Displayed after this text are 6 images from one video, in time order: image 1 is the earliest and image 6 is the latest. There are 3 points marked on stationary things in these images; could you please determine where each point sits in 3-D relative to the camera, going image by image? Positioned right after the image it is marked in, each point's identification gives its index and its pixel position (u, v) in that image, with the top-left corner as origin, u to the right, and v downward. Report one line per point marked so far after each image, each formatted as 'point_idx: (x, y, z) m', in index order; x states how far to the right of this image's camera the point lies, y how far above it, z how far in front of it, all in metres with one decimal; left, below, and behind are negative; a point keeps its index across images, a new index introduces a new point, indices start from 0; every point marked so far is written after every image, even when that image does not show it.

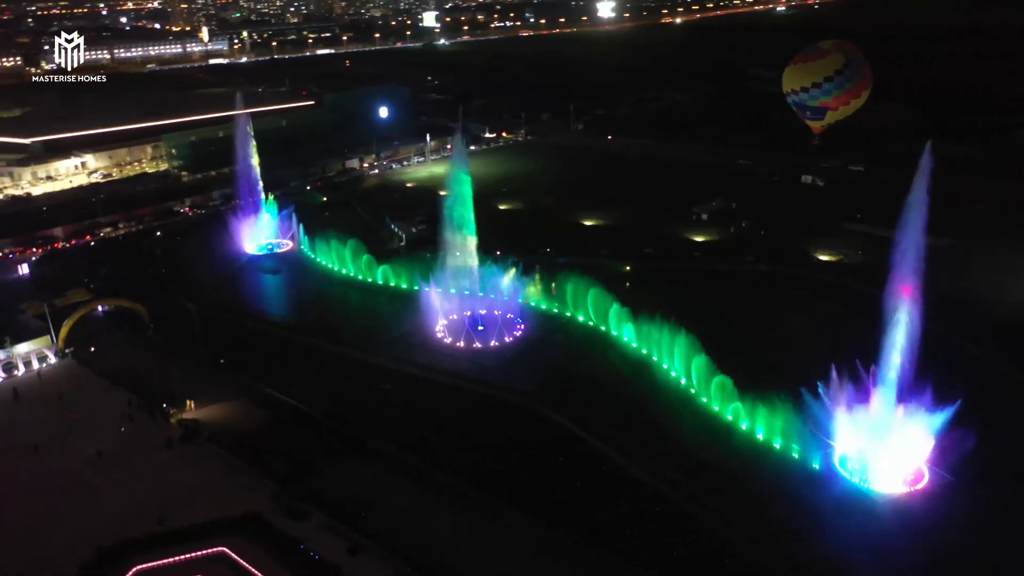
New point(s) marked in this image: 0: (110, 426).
0: (-4.9, -1.7, +9.1) m
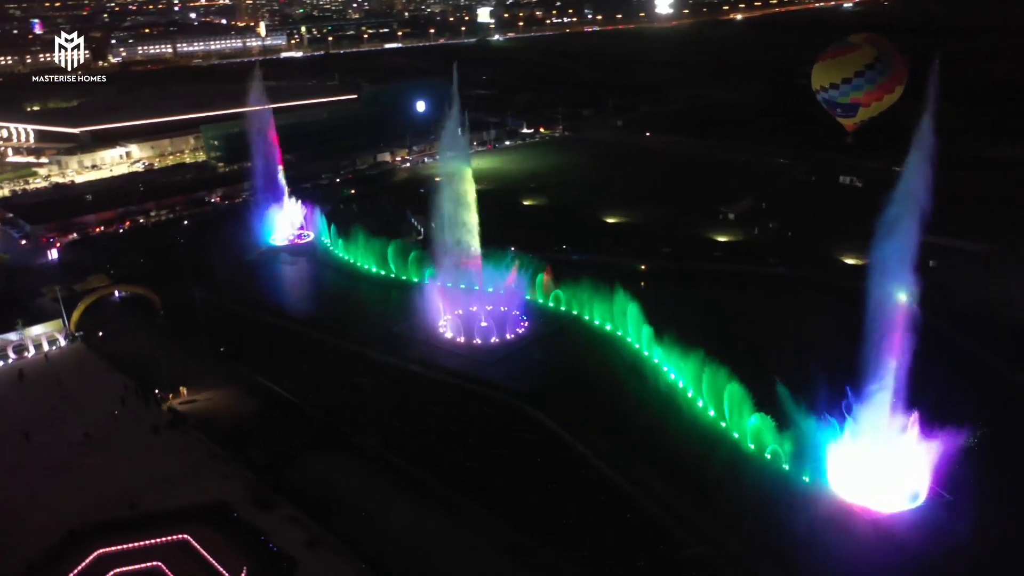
0: (-5.1, -1.5, +9.3) m
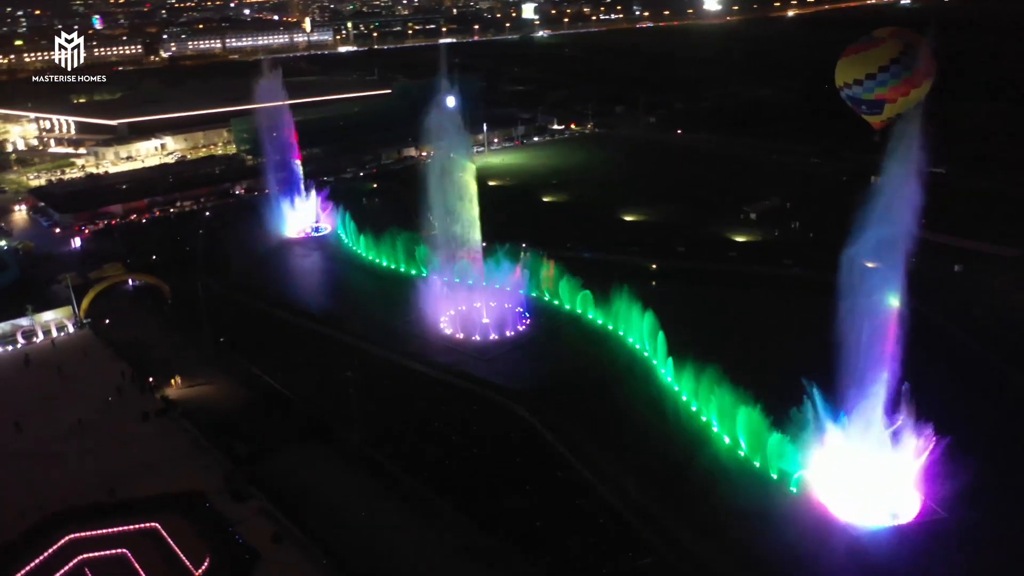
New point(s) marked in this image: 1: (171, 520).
0: (-5.2, -1.4, +9.4) m
1: (-3.2, -2.2, +6.9) m
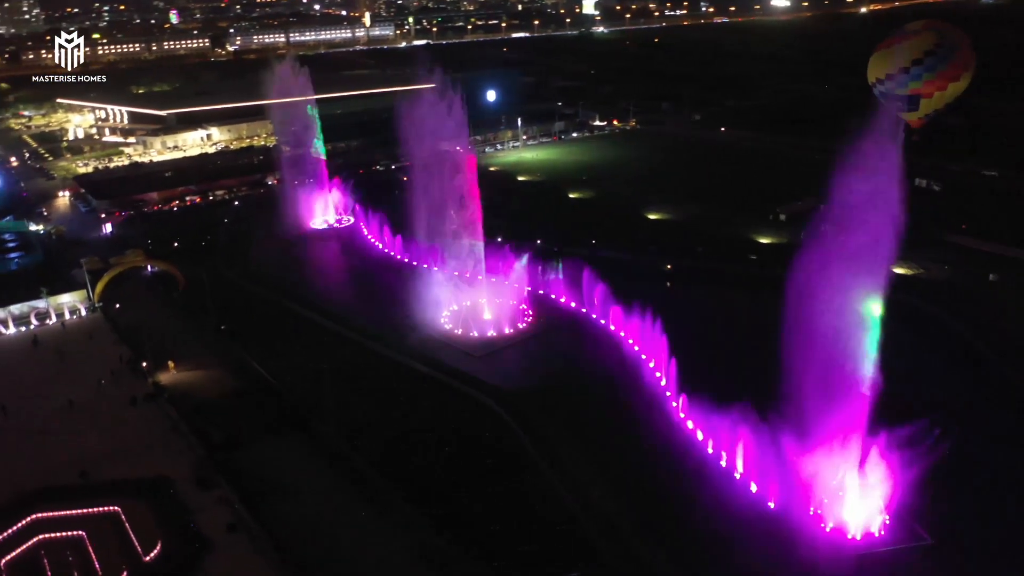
0: (-5.4, -1.2, +9.6) m
1: (-3.5, -2.0, +7.0) m
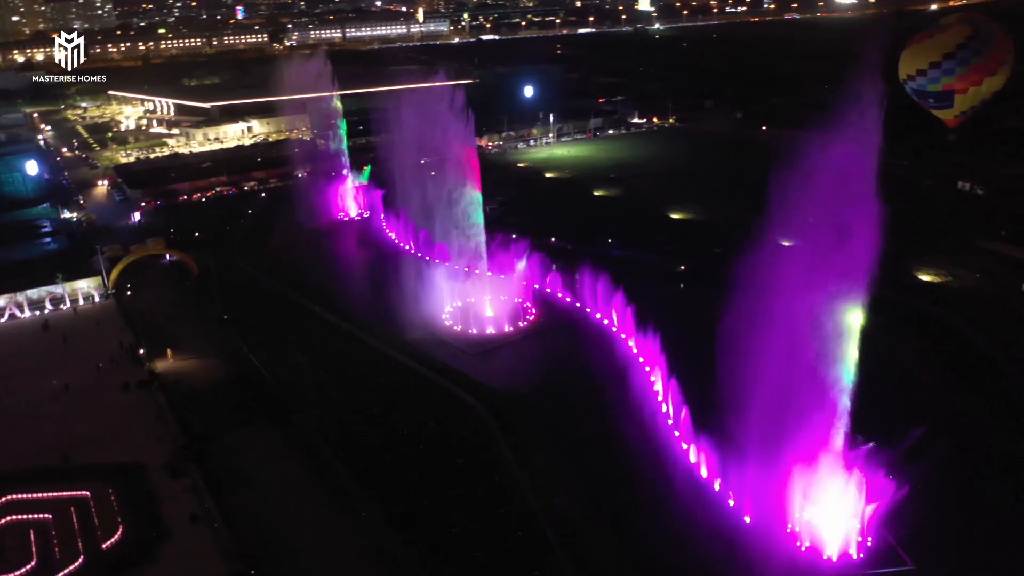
0: (-5.5, -1.0, +9.8) m
1: (-3.9, -1.9, +7.1) m
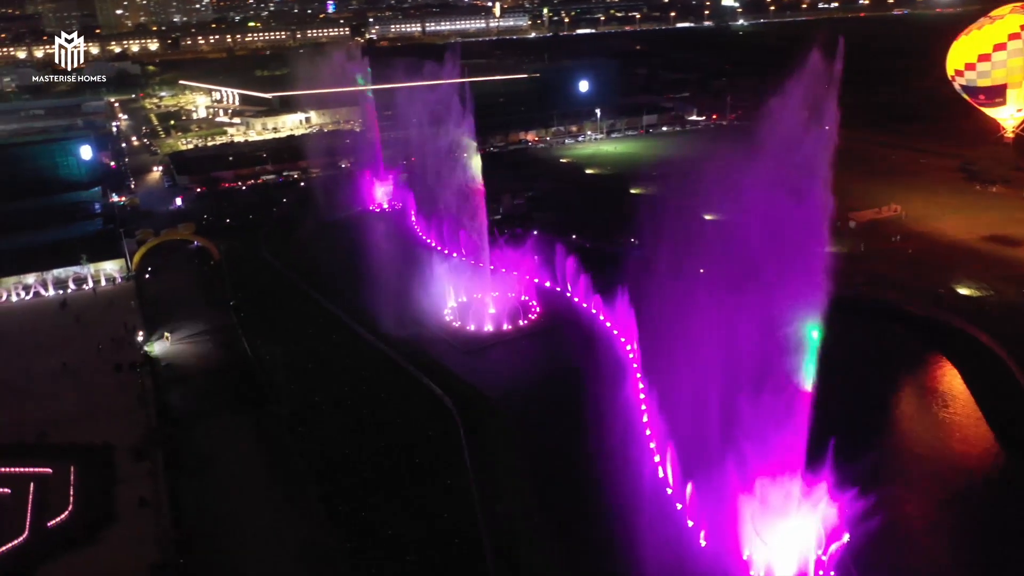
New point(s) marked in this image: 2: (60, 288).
0: (-5.6, -0.7, +10.1) m
1: (-4.3, -1.8, +7.2) m
2: (-7.4, 0.0, +12.2) m
